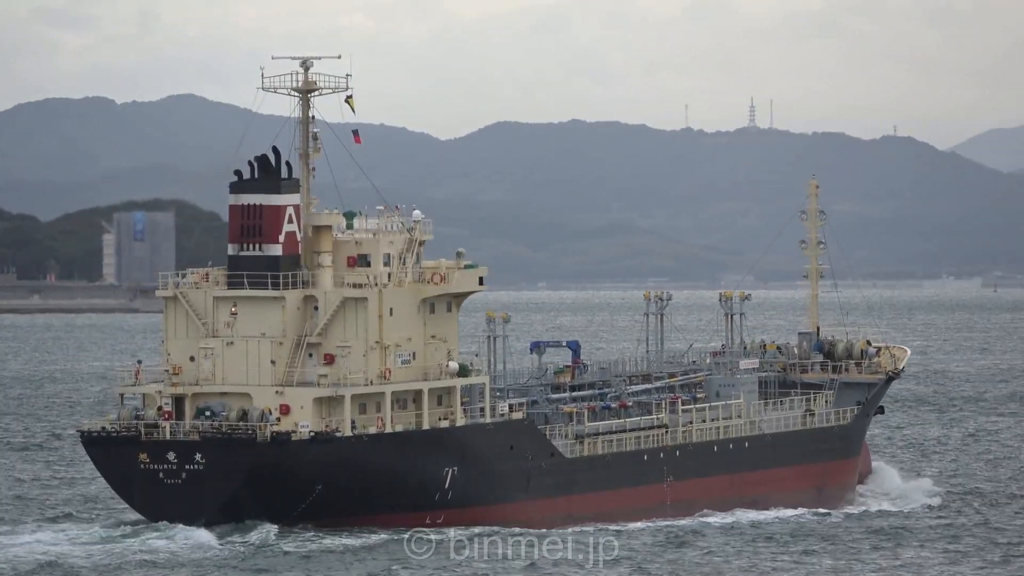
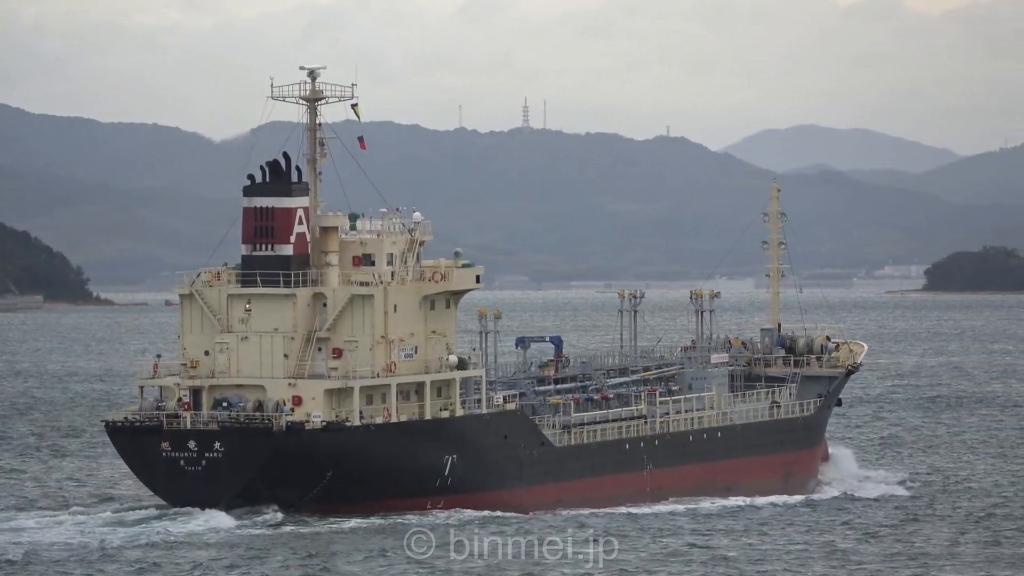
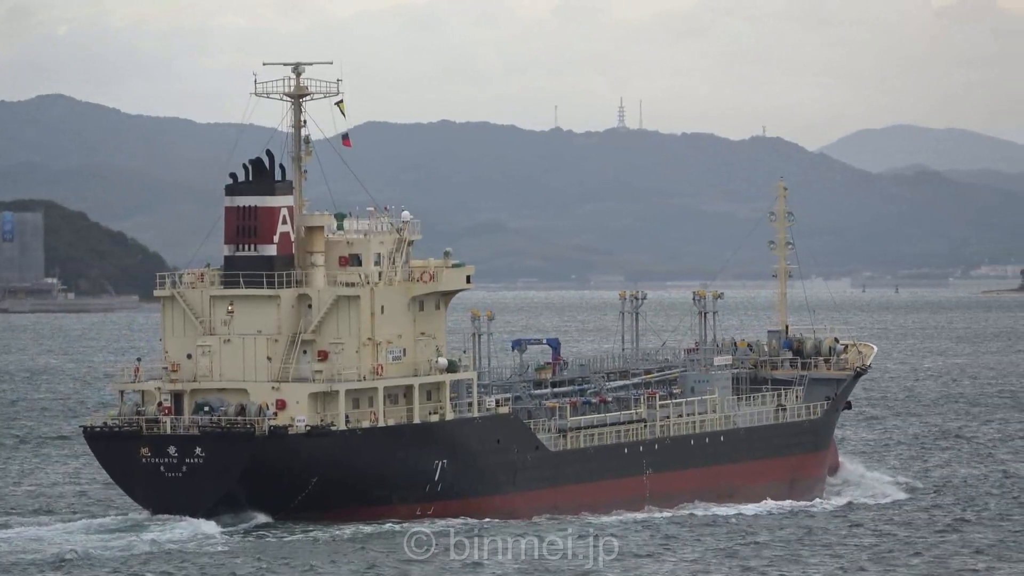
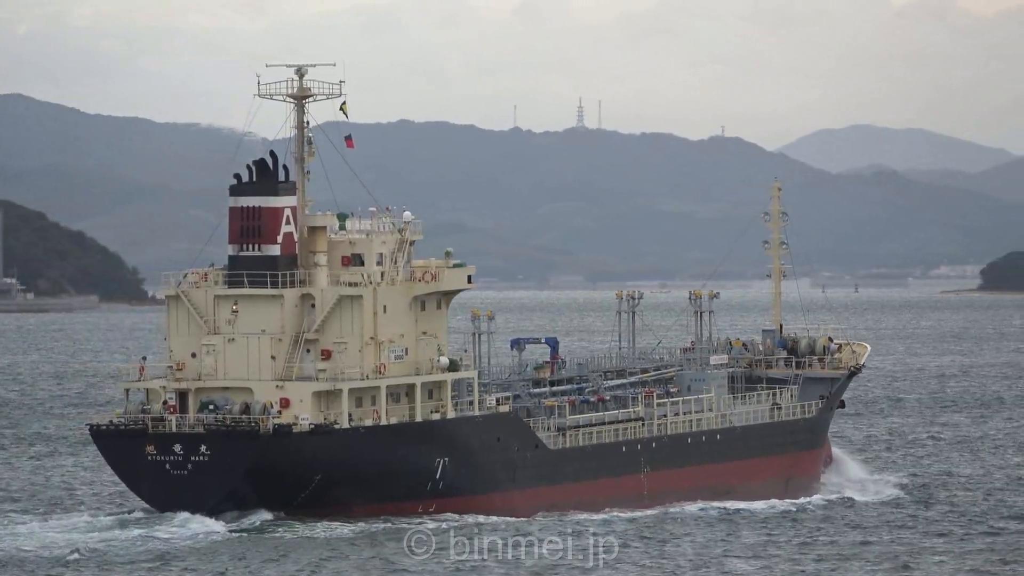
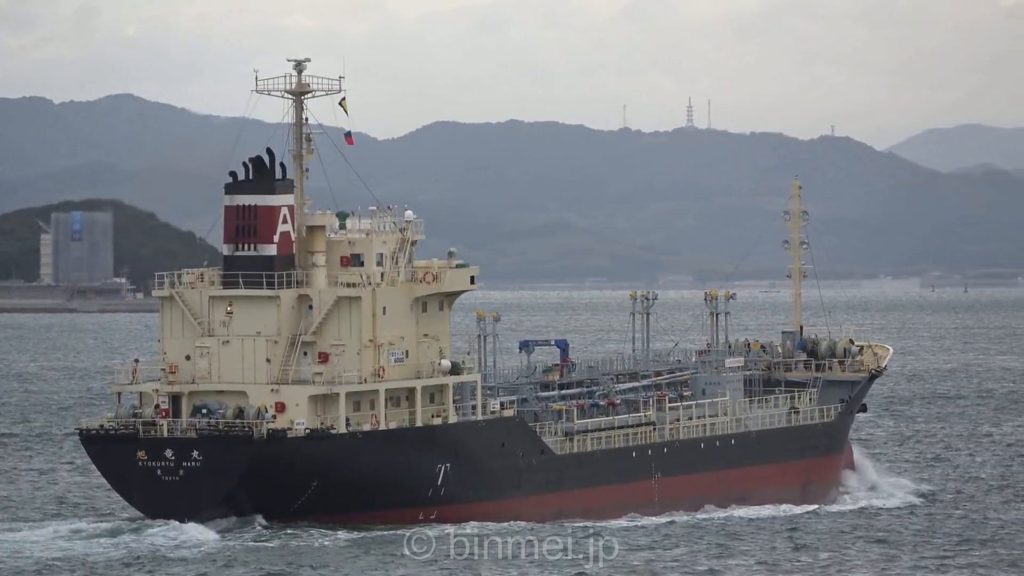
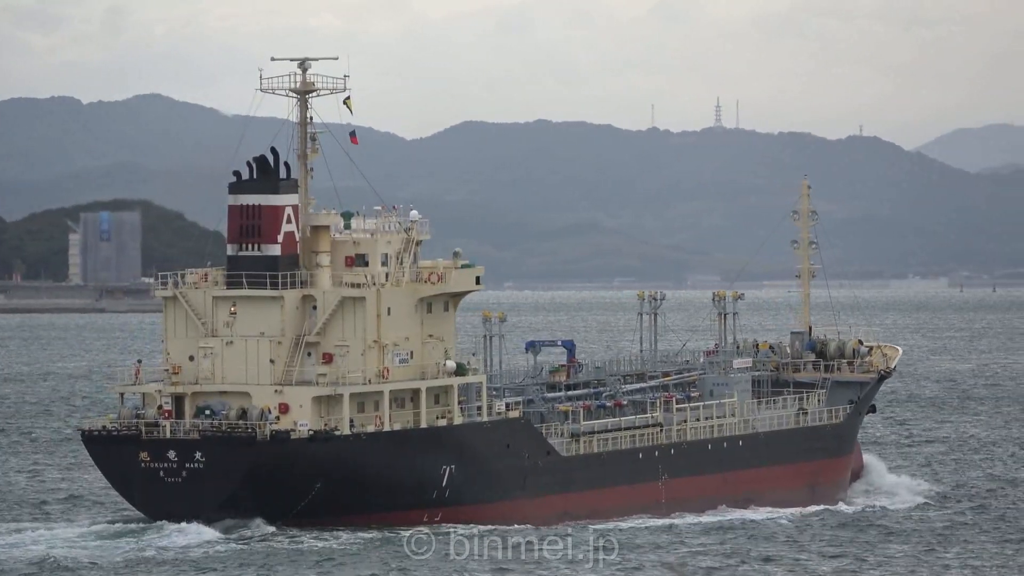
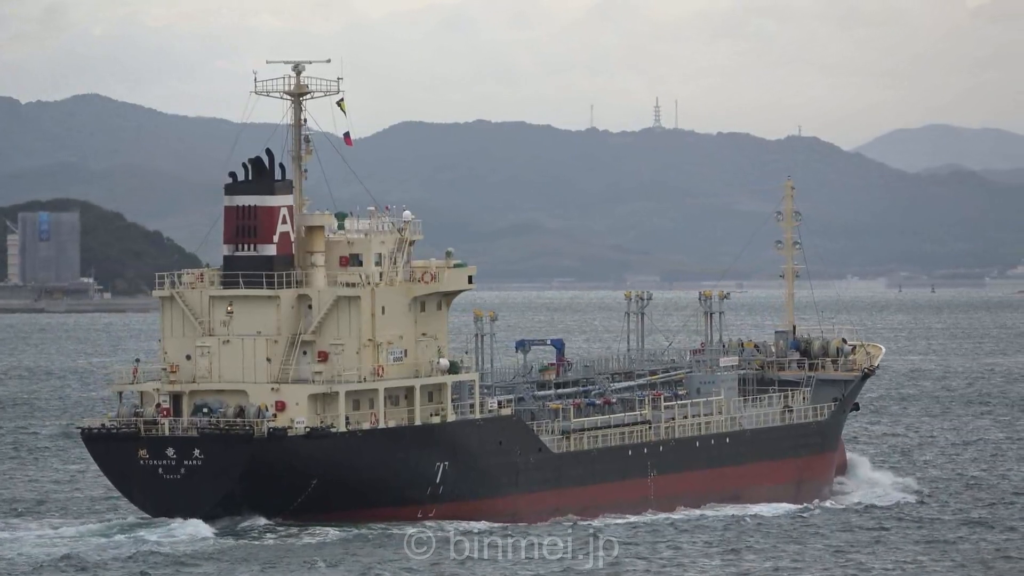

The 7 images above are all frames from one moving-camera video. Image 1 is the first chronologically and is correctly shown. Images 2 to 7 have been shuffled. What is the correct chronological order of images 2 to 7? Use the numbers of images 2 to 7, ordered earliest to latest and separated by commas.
6, 5, 7, 3, 4, 2
